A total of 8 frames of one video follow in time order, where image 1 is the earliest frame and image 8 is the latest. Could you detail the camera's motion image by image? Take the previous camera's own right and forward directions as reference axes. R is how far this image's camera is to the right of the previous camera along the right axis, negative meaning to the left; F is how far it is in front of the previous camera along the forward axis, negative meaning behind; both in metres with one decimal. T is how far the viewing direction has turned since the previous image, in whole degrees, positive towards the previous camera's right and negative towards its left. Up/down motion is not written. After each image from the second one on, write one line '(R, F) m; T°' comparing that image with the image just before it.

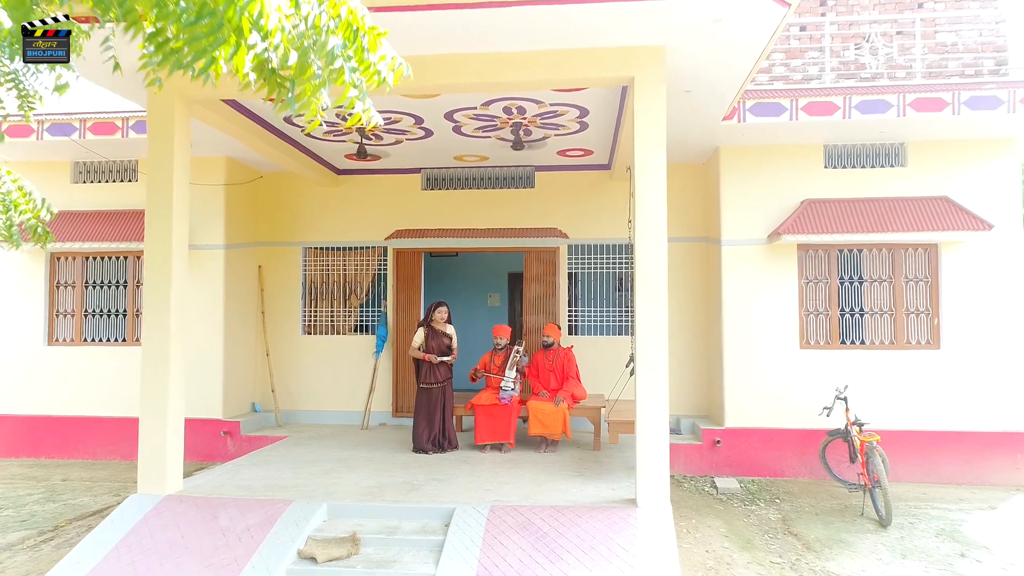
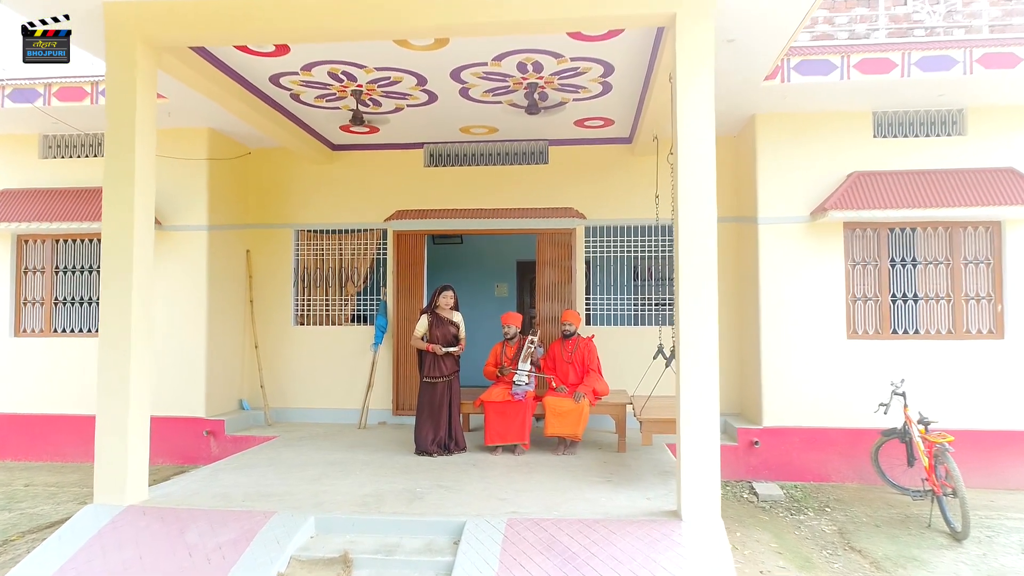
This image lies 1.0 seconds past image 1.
(-0.1, +0.7) m; 0°
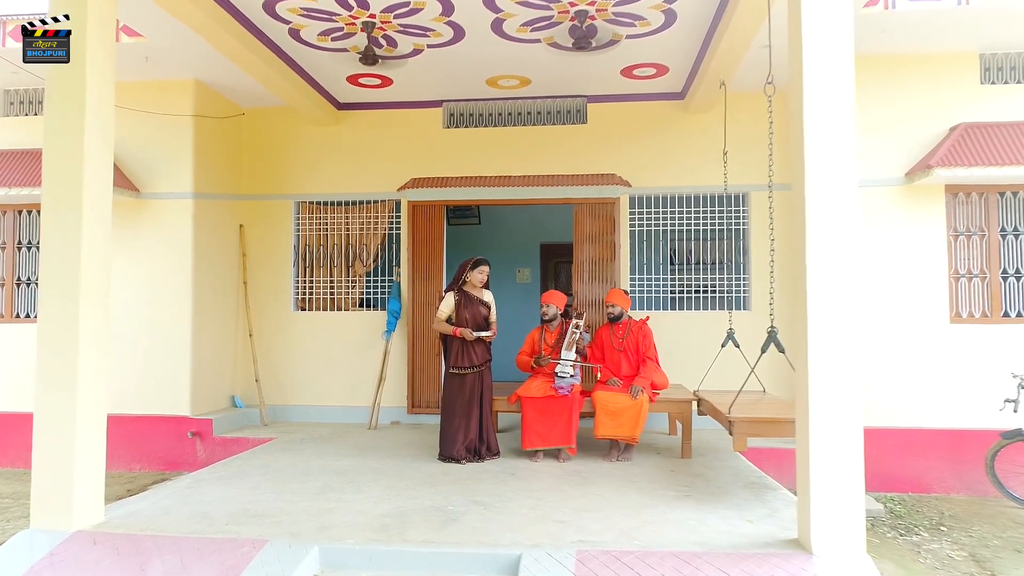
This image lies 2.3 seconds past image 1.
(-0.3, +0.9) m; 0°
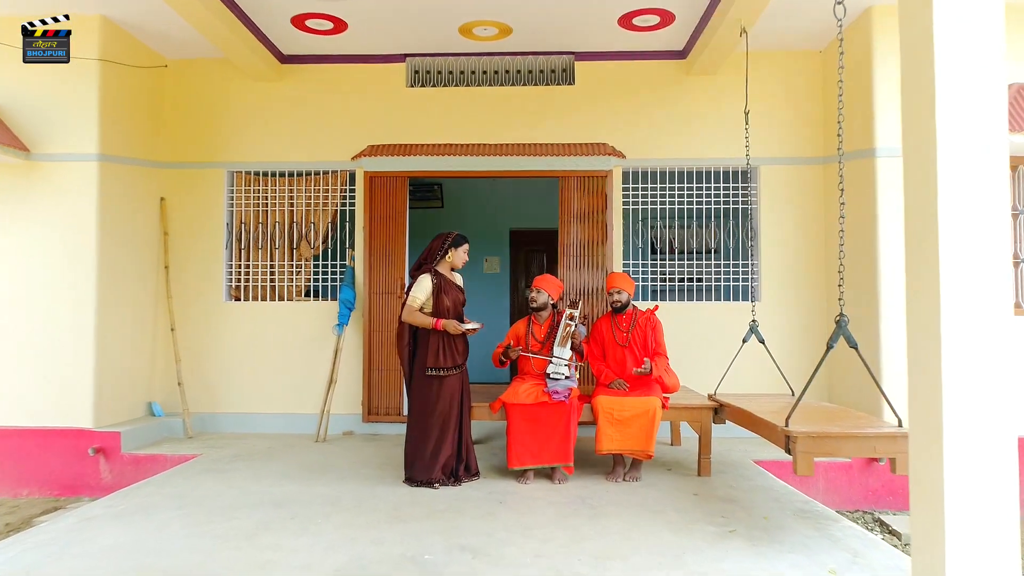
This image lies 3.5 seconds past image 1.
(-0.2, +0.8) m; +4°
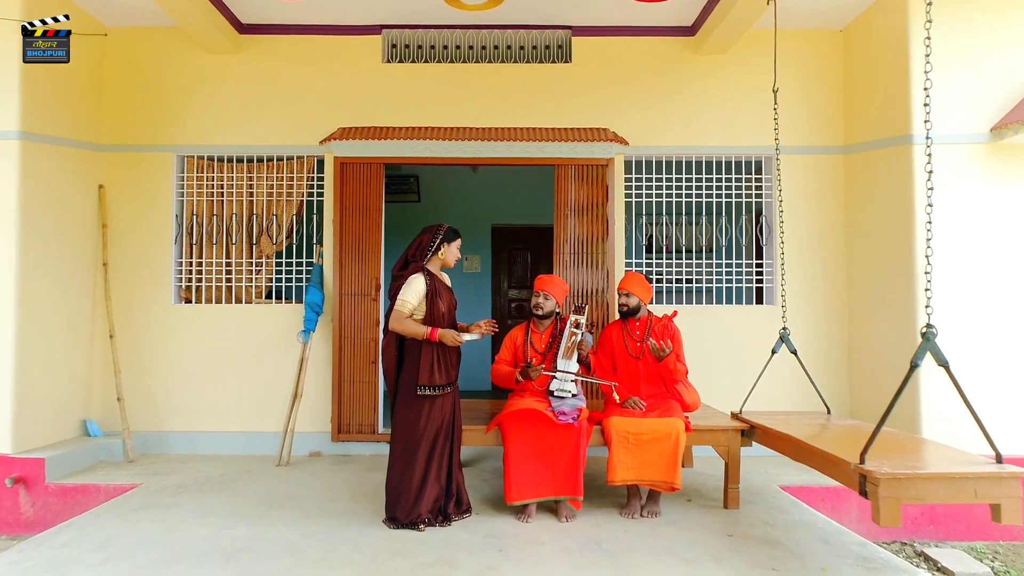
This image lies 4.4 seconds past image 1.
(-0.1, +0.6) m; +3°
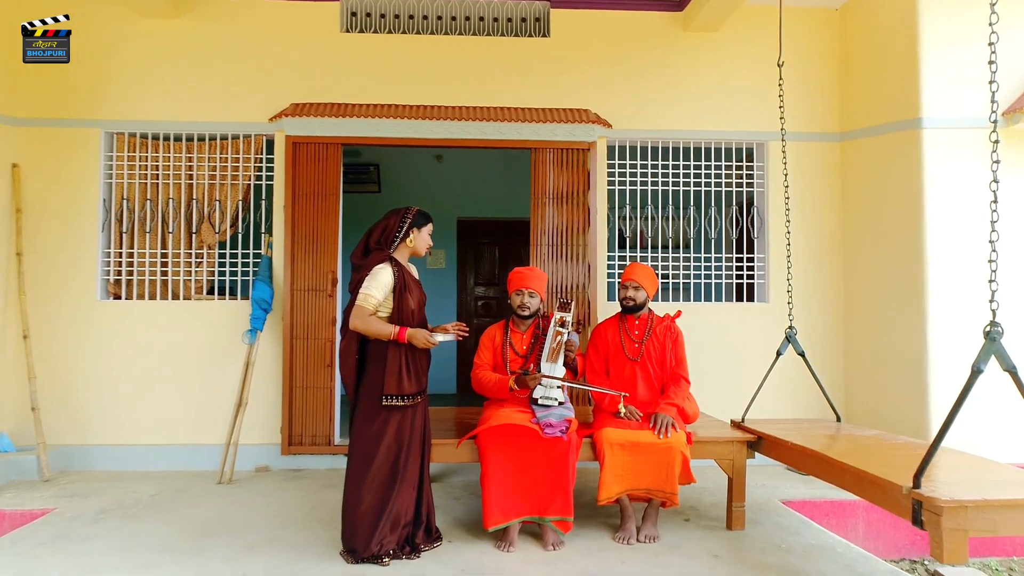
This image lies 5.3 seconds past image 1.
(-0.1, +0.4) m; +3°
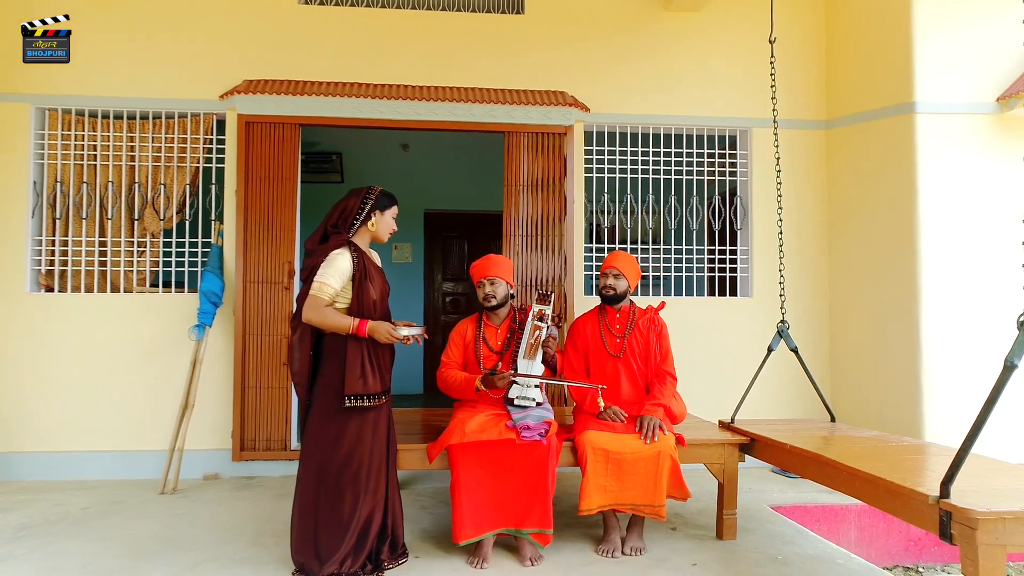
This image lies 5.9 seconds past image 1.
(0.0, +0.3) m; +3°
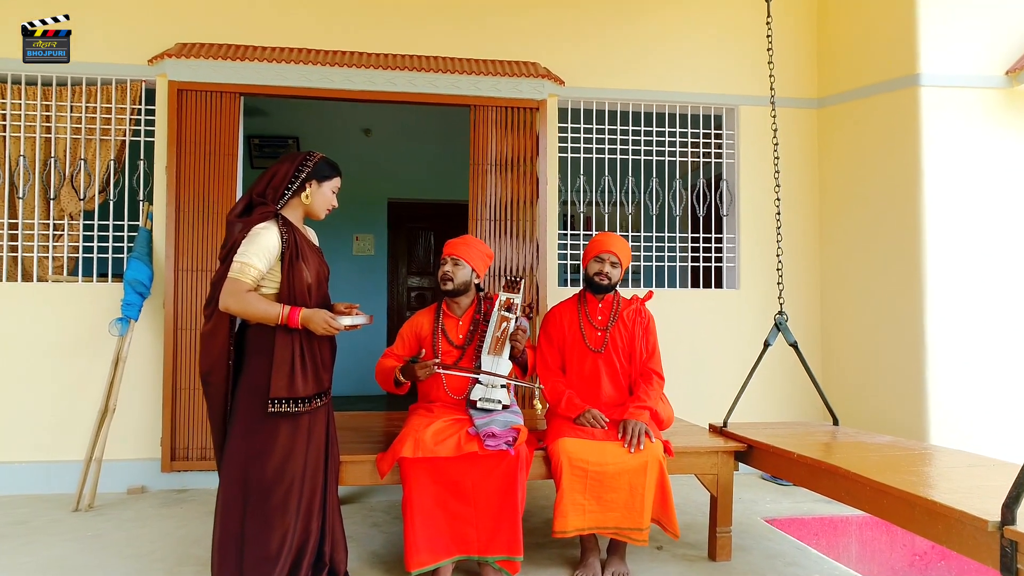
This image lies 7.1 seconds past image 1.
(0.0, +0.4) m; +2°
